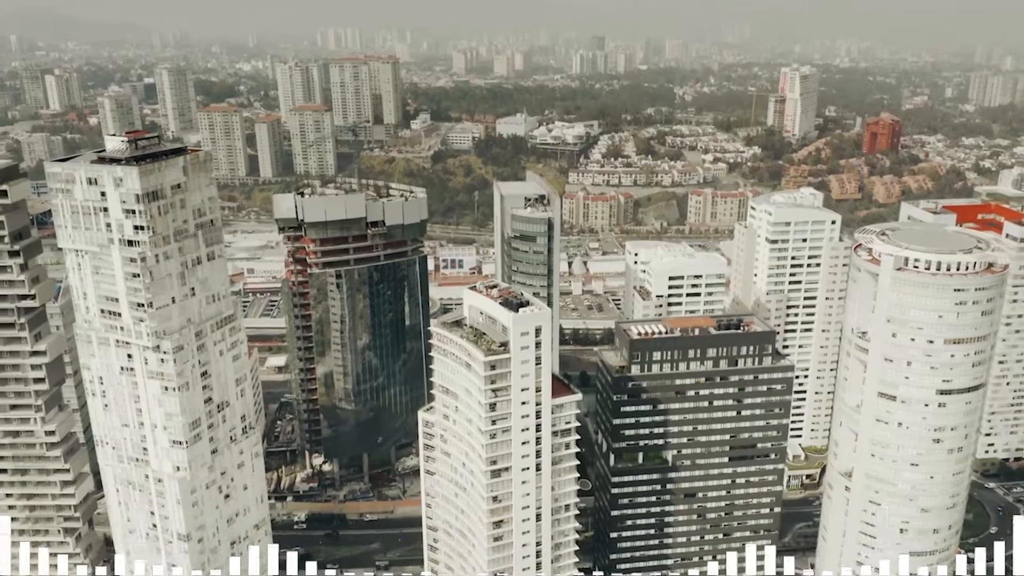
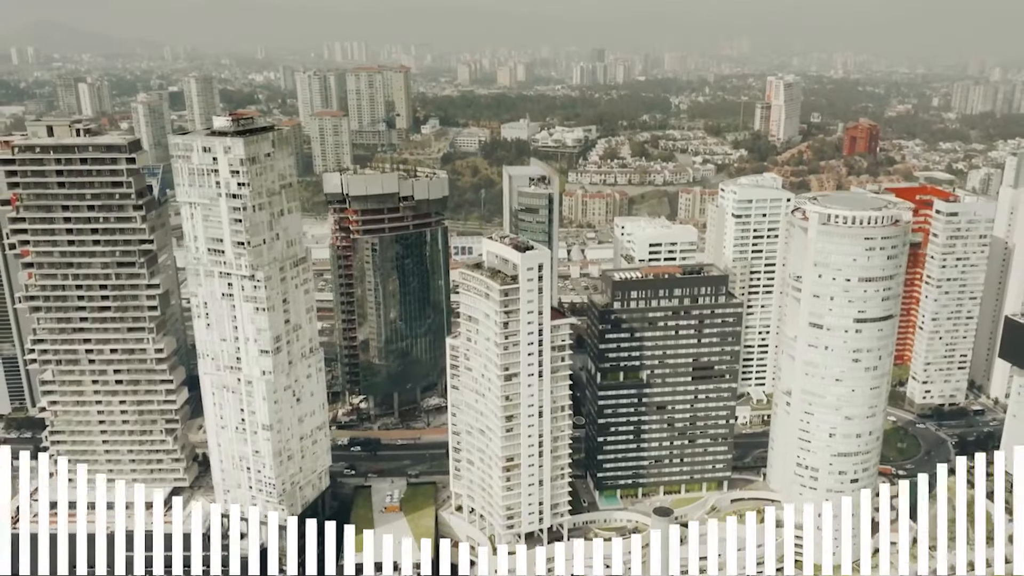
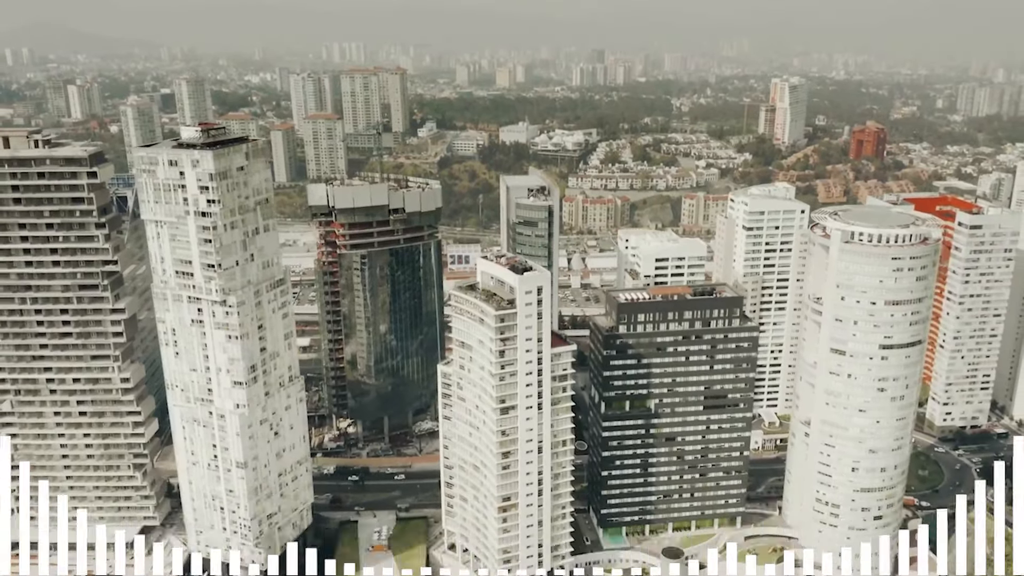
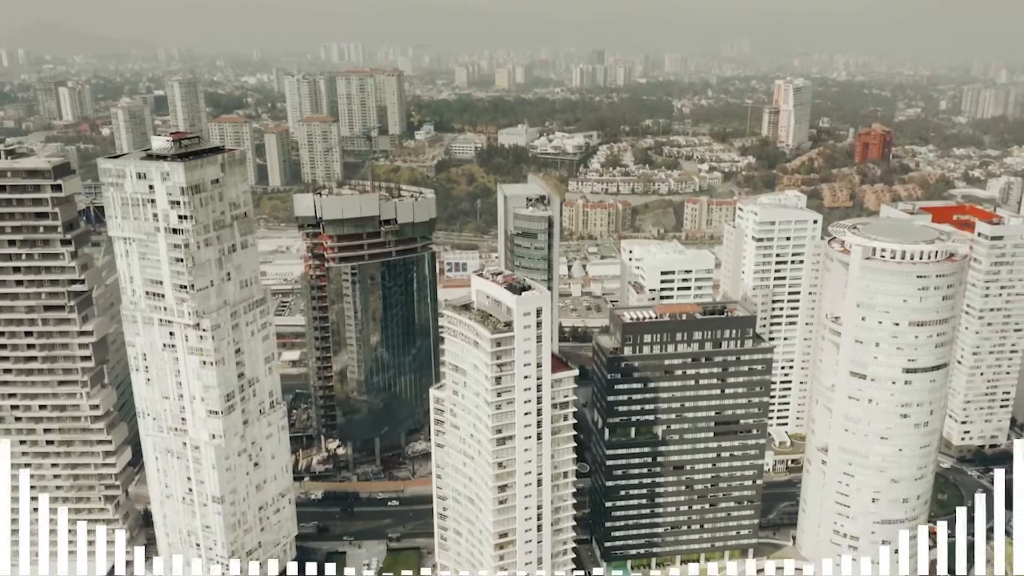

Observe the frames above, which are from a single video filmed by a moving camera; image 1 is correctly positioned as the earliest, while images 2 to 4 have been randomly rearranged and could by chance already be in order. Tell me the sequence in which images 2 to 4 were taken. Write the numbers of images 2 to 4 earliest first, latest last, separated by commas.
4, 3, 2
